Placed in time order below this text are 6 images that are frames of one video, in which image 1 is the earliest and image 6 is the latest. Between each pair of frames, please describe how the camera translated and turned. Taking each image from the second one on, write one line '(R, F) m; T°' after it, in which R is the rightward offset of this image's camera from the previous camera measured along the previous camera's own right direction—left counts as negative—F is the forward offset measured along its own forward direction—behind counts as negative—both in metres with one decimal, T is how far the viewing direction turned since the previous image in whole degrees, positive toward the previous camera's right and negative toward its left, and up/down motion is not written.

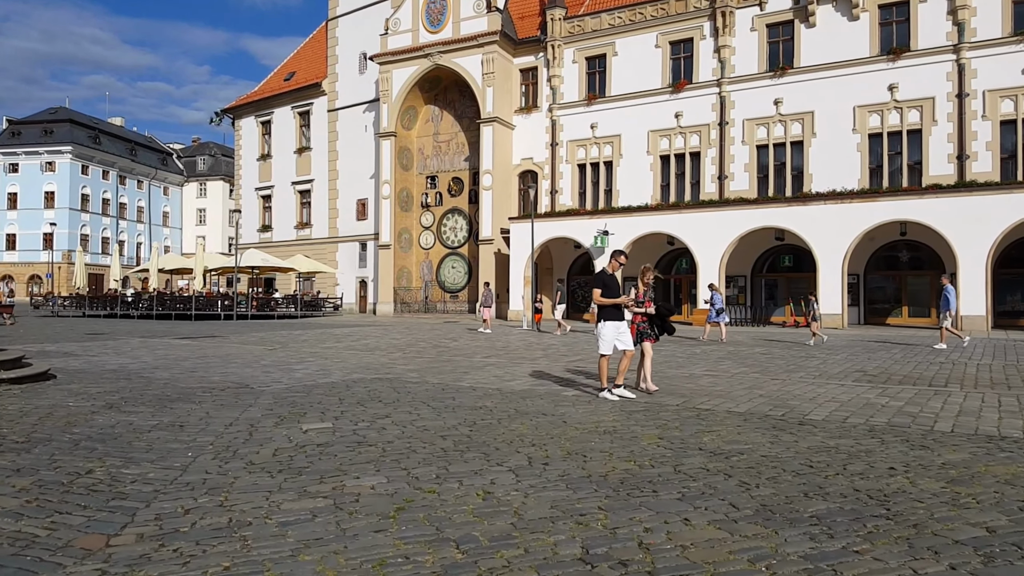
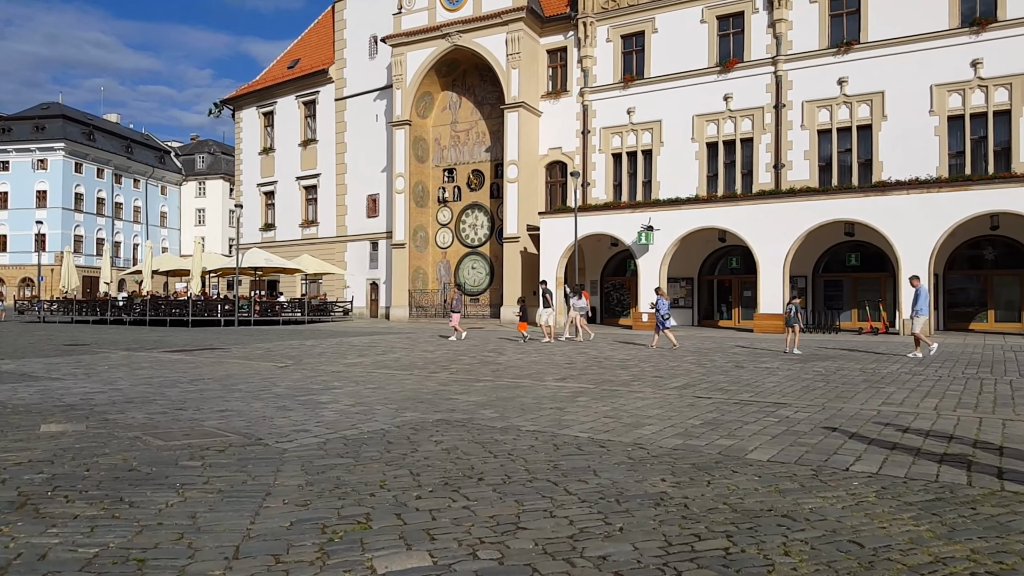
(-1.2, +2.9) m; 0°
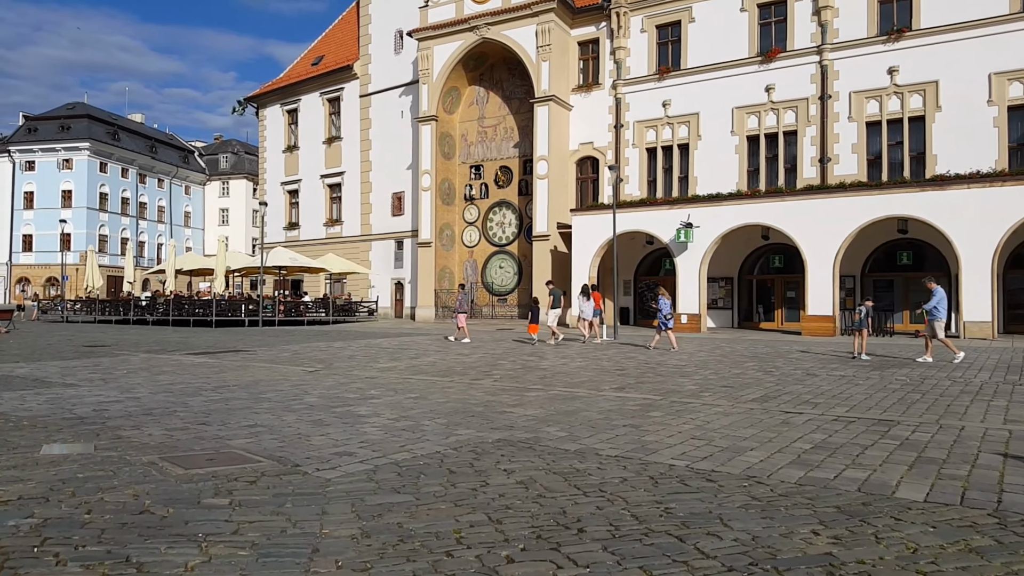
(-0.4, +1.0) m; -2°
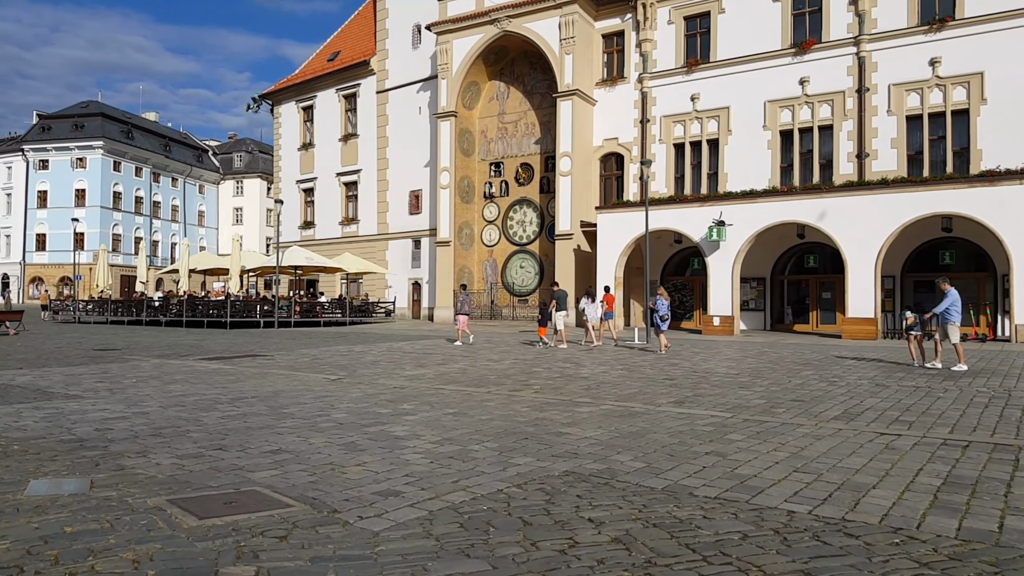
(-0.4, +0.9) m; -1°
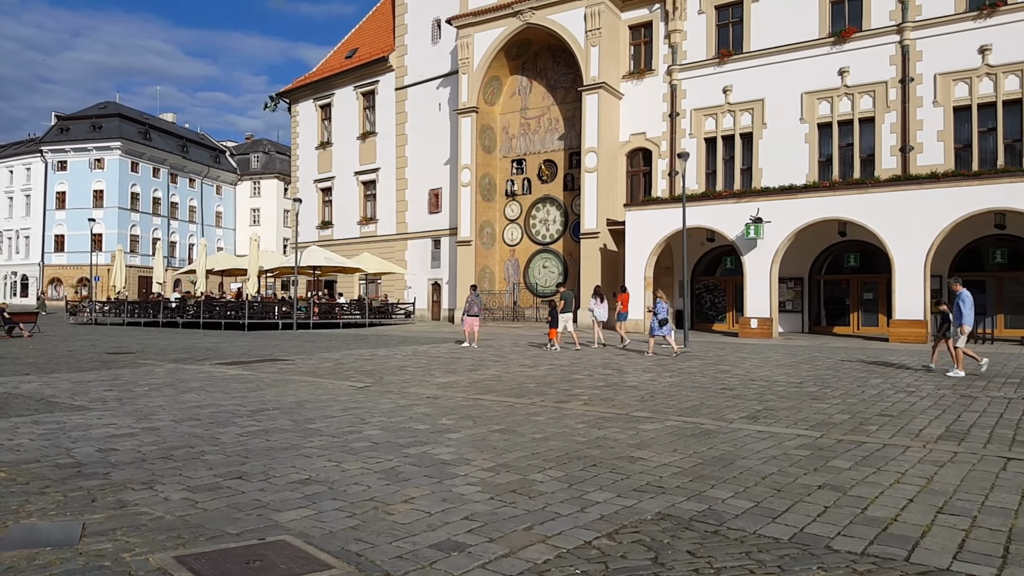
(-0.4, +0.9) m; -1°
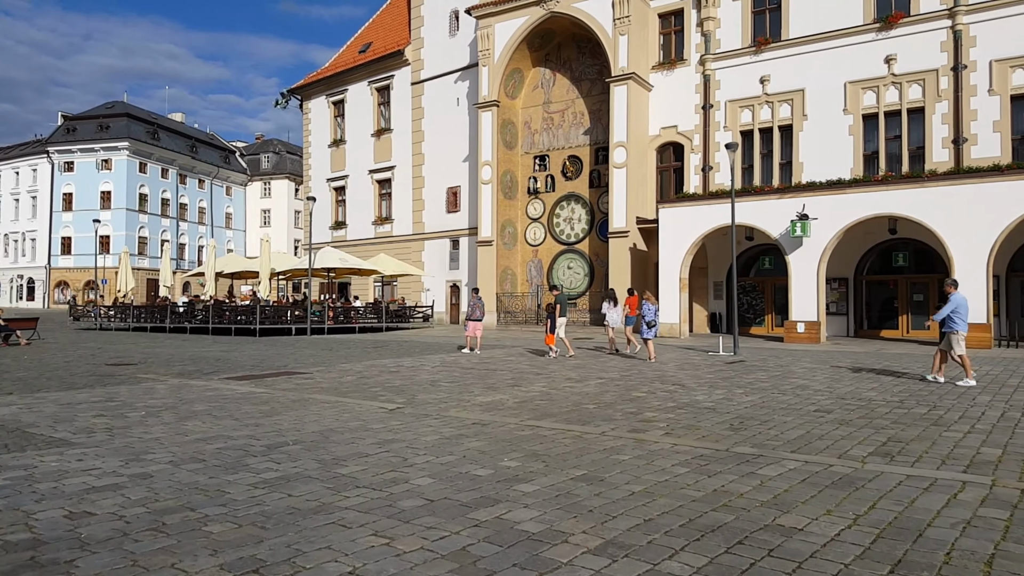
(-0.6, +1.4) m; -1°
